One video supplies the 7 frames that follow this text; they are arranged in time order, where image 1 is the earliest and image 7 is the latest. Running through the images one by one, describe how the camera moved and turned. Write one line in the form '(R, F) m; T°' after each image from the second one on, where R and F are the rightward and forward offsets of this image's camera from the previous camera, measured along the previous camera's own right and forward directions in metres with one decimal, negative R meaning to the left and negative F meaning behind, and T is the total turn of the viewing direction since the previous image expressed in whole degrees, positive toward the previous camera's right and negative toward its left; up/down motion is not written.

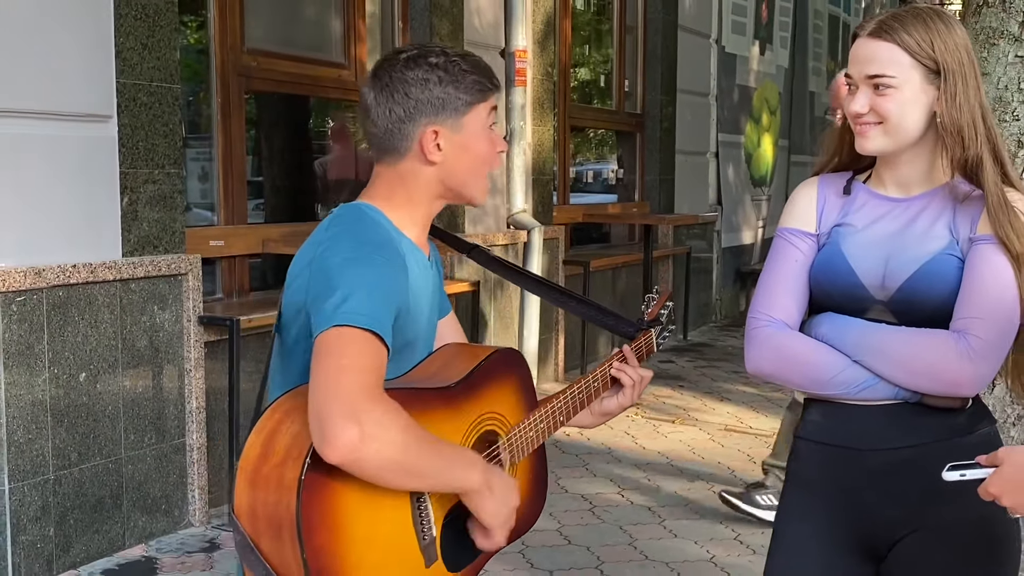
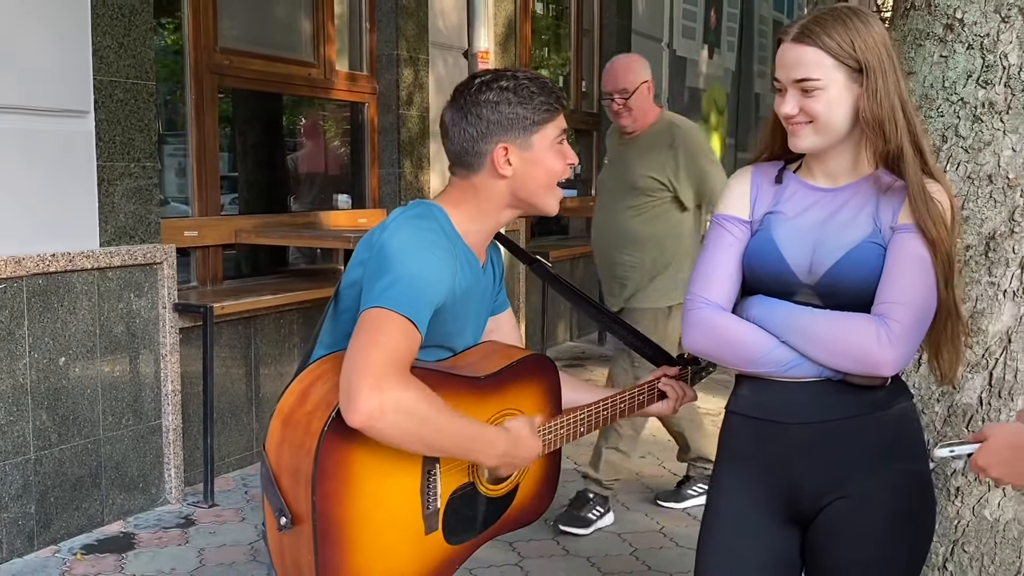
(+0.1, -0.1) m; +1°
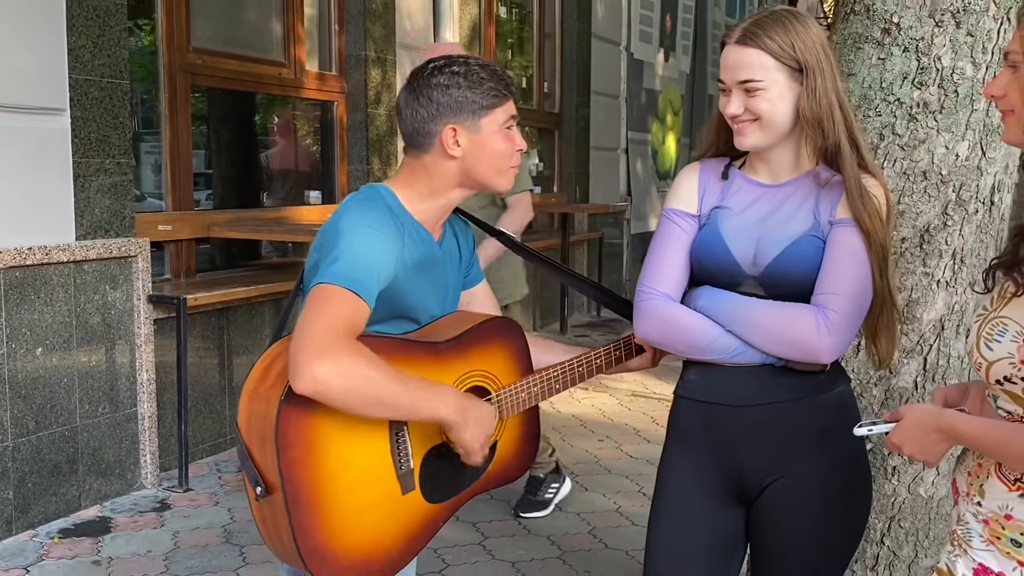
(0.0, -0.1) m; +1°
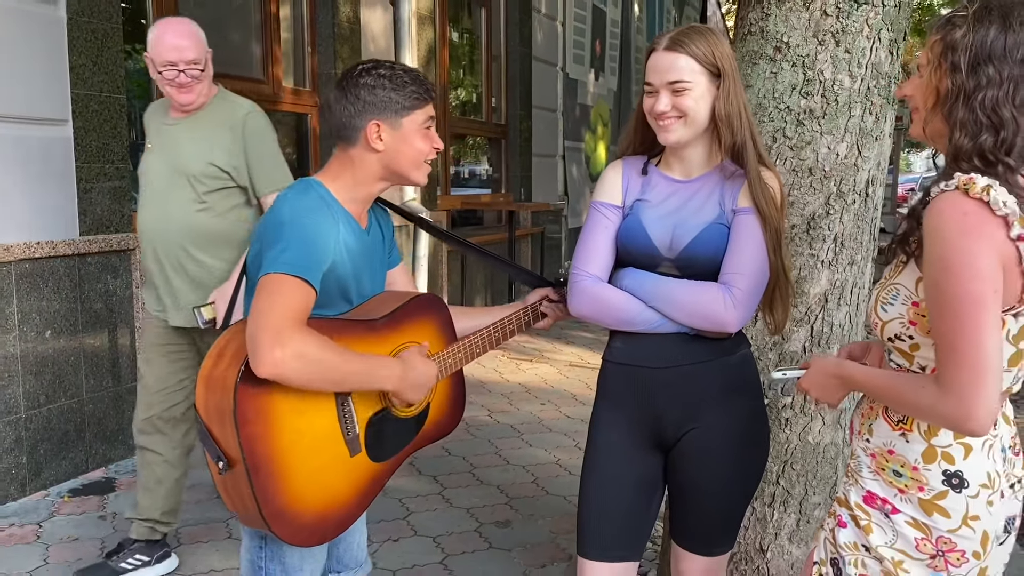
(0.0, -0.3) m; +2°
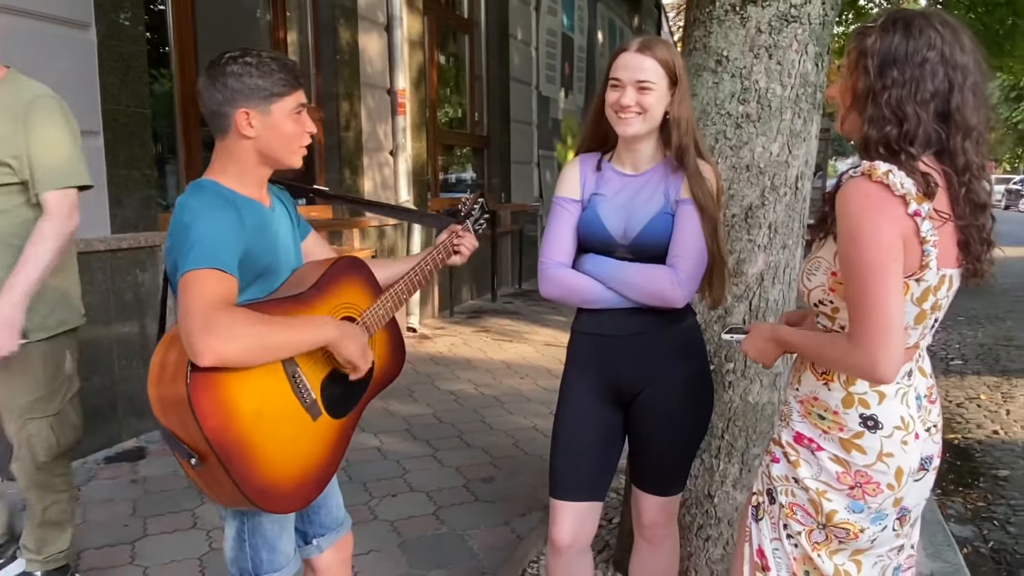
(0.0, -0.3) m; +2°
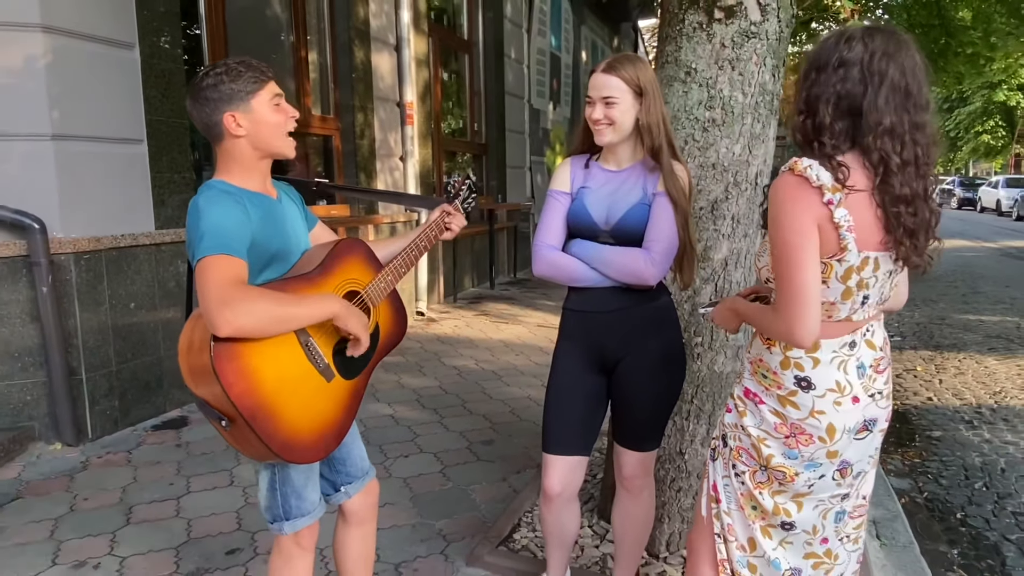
(0.0, -0.4) m; +1°
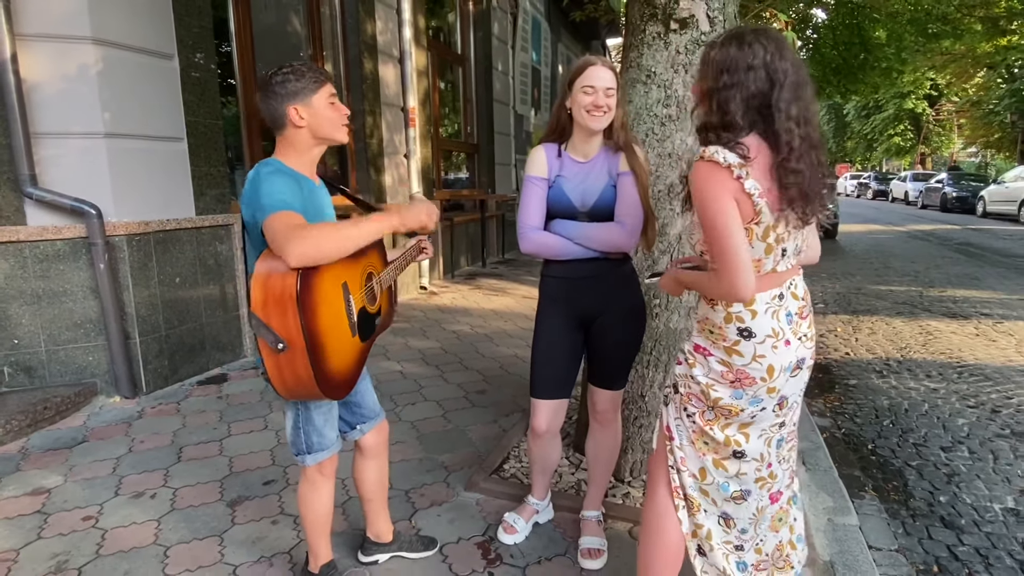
(-0.1, -0.6) m; +2°
